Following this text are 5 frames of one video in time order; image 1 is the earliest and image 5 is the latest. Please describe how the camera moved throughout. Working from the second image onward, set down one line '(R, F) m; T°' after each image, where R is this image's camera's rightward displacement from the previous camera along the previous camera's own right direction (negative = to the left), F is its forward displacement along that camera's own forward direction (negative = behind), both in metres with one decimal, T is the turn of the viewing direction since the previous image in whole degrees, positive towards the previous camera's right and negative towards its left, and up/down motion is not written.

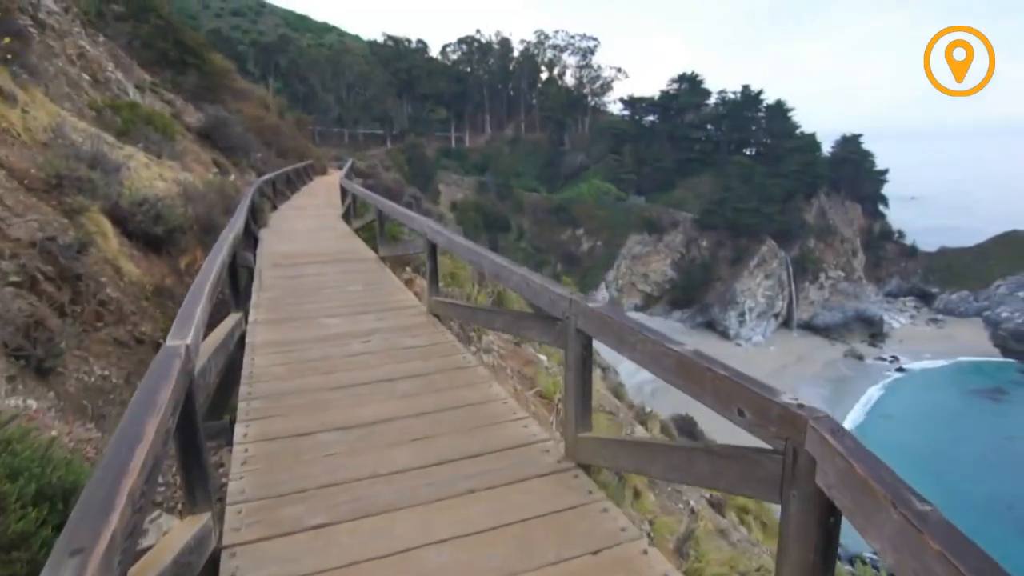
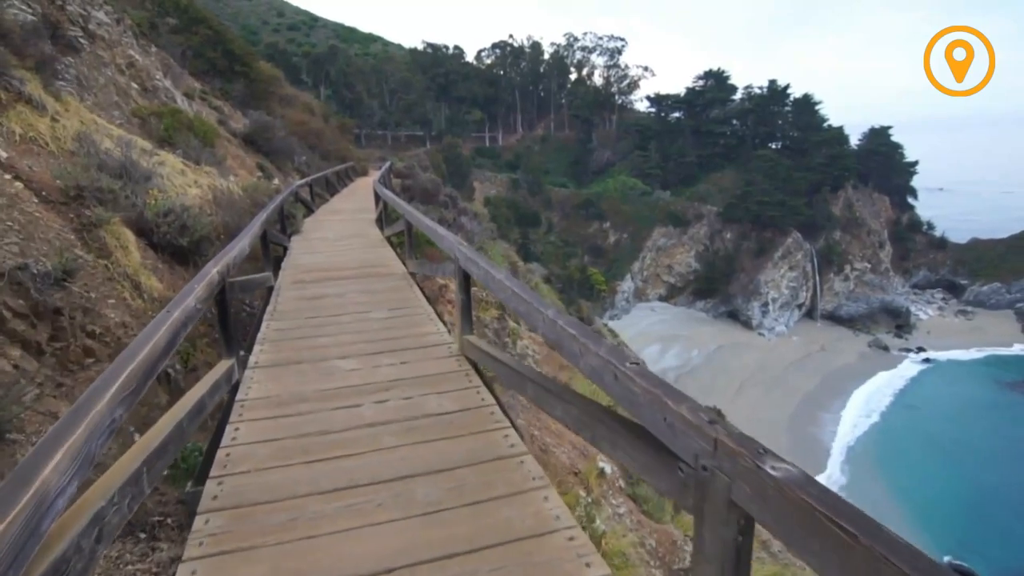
(-0.1, +0.6) m; -4°
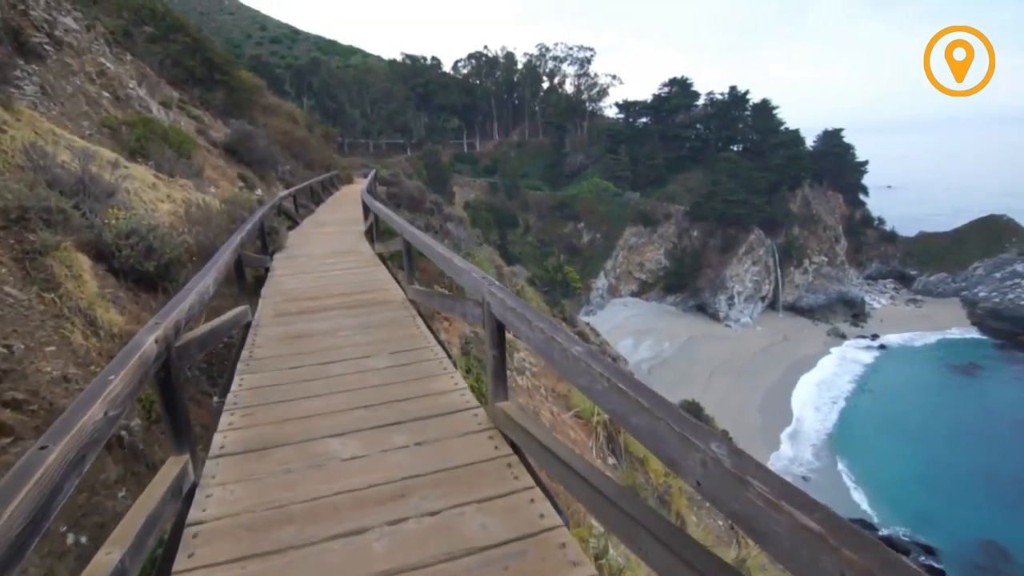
(-0.2, +0.6) m; +1°
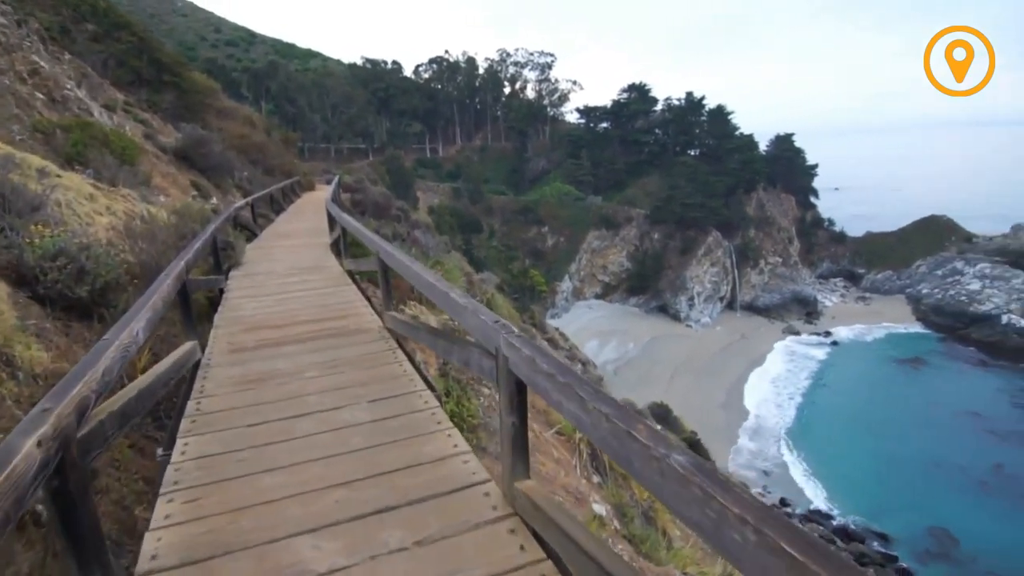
(-0.2, +0.5) m; +4°
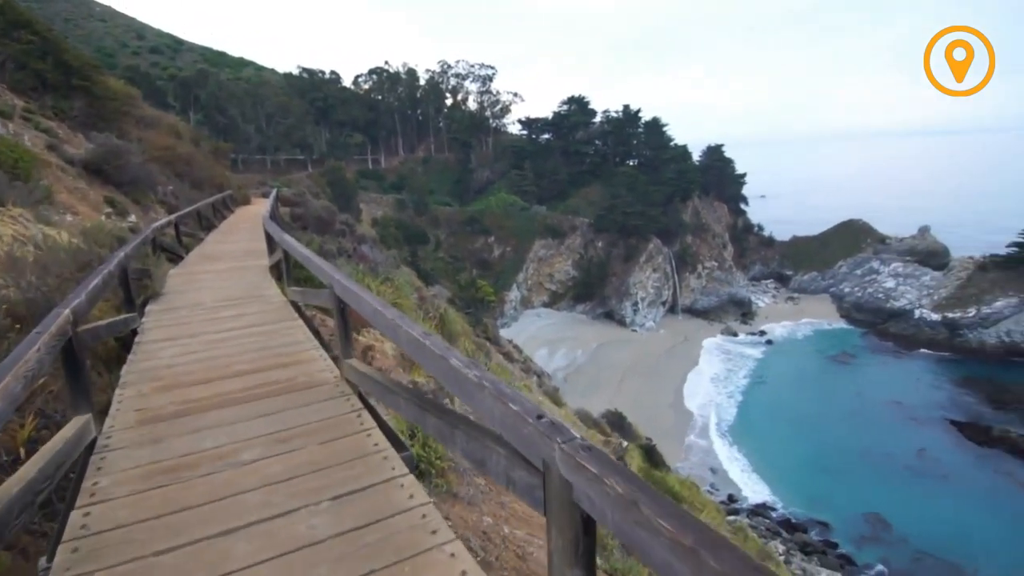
(-0.2, +0.7) m; +5°
